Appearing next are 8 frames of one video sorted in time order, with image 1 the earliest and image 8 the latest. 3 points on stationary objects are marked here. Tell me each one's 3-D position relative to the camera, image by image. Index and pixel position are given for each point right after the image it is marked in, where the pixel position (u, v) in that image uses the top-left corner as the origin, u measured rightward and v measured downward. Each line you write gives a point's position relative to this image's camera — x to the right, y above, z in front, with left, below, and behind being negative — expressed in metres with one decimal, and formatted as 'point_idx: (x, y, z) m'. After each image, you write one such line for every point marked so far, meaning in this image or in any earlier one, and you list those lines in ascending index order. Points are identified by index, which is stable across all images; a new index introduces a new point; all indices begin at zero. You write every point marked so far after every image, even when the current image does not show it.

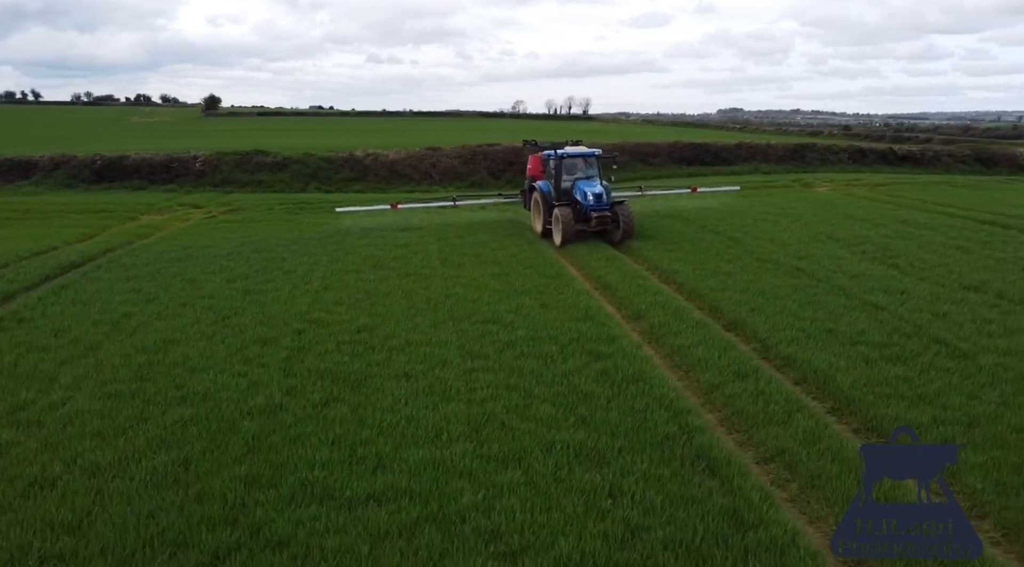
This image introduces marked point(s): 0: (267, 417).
0: (-2.4, -1.4, +6.6) m
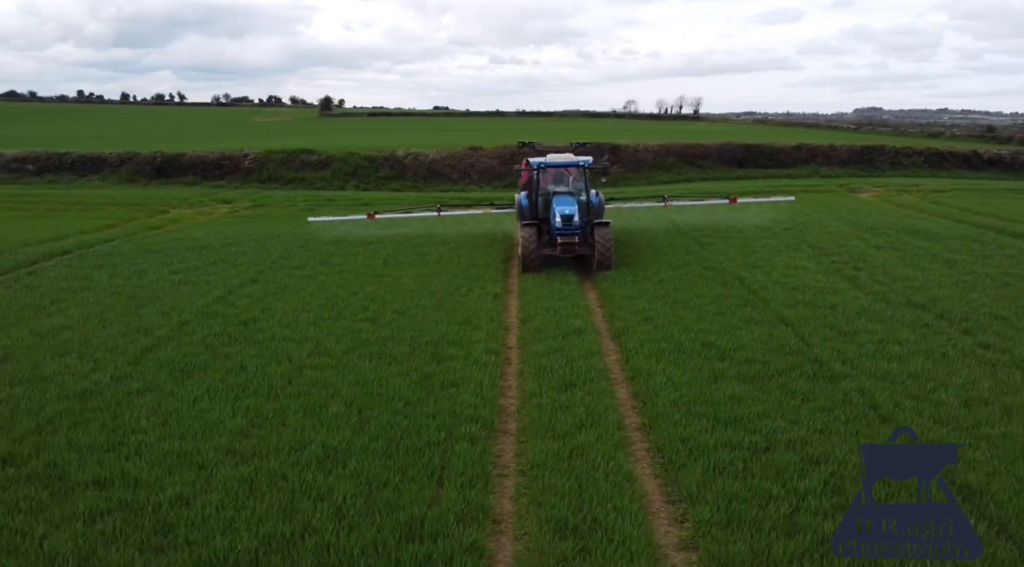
0: (-4.5, -1.3, +6.9) m
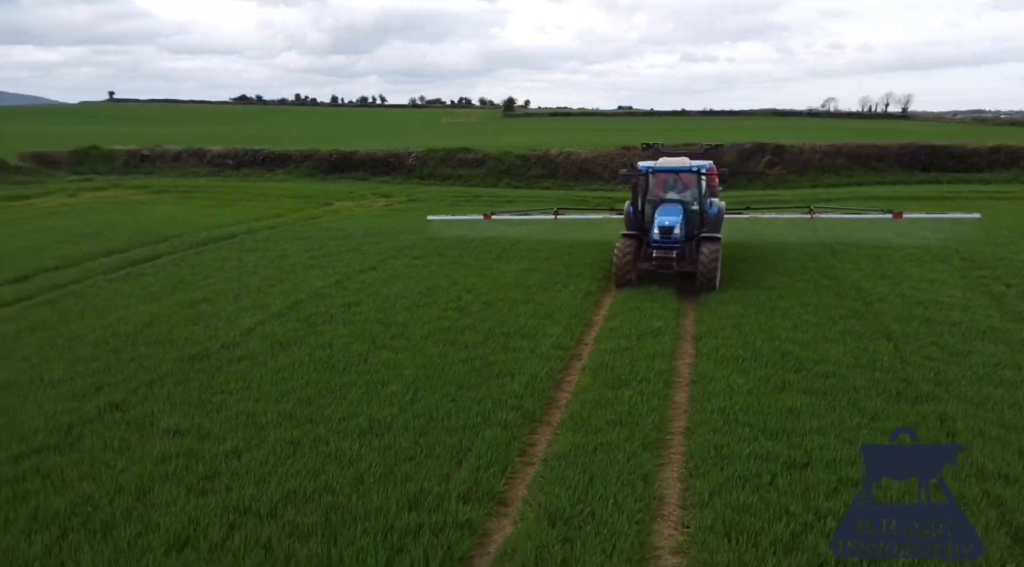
0: (-3.8, -1.0, +8.0) m
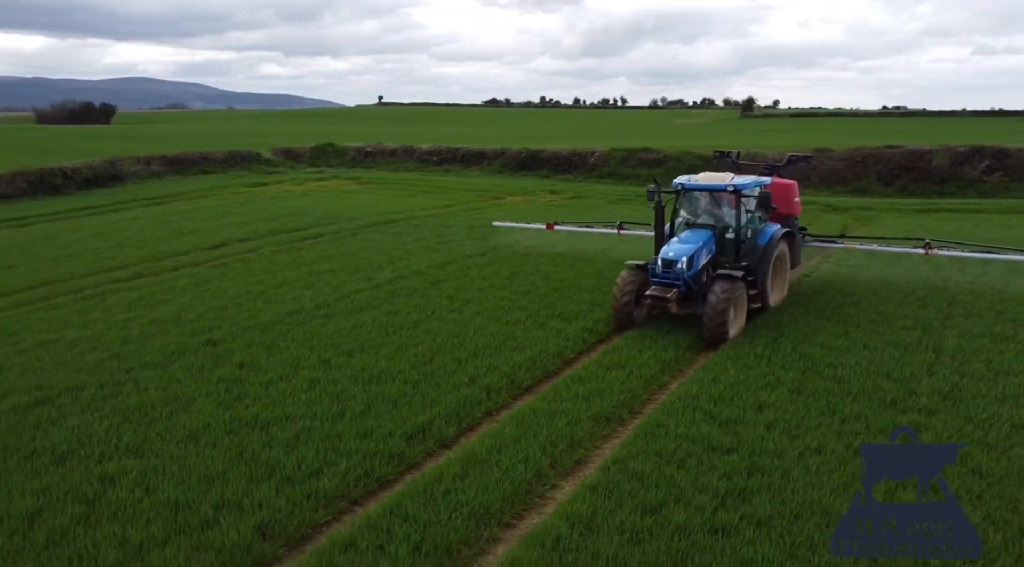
0: (-3.3, -0.5, +9.5) m
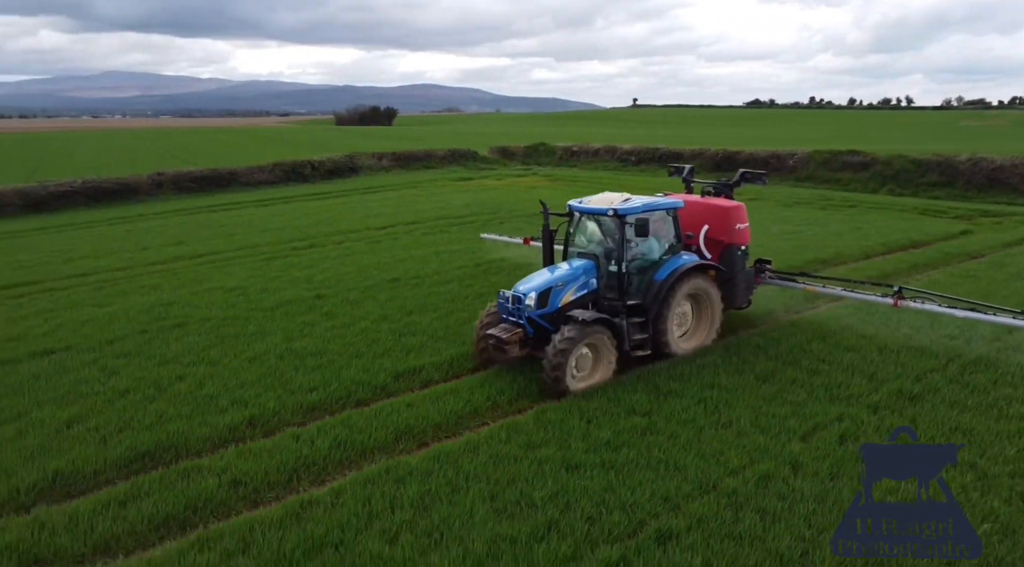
0: (-2.2, 0.0, +11.0) m
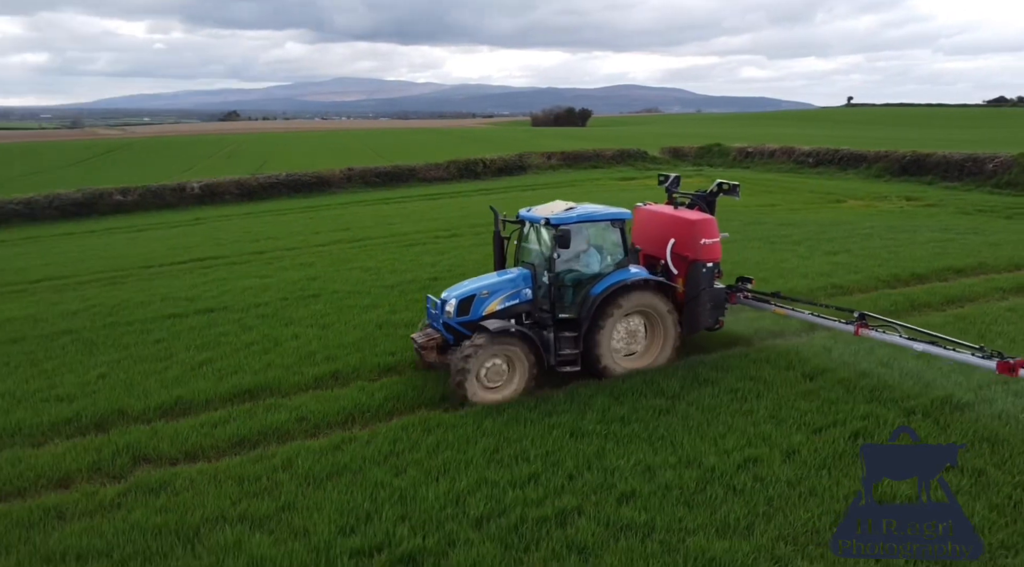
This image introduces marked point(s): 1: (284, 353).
0: (-0.4, +0.2, +11.7) m
1: (-2.6, -0.8, +7.4) m
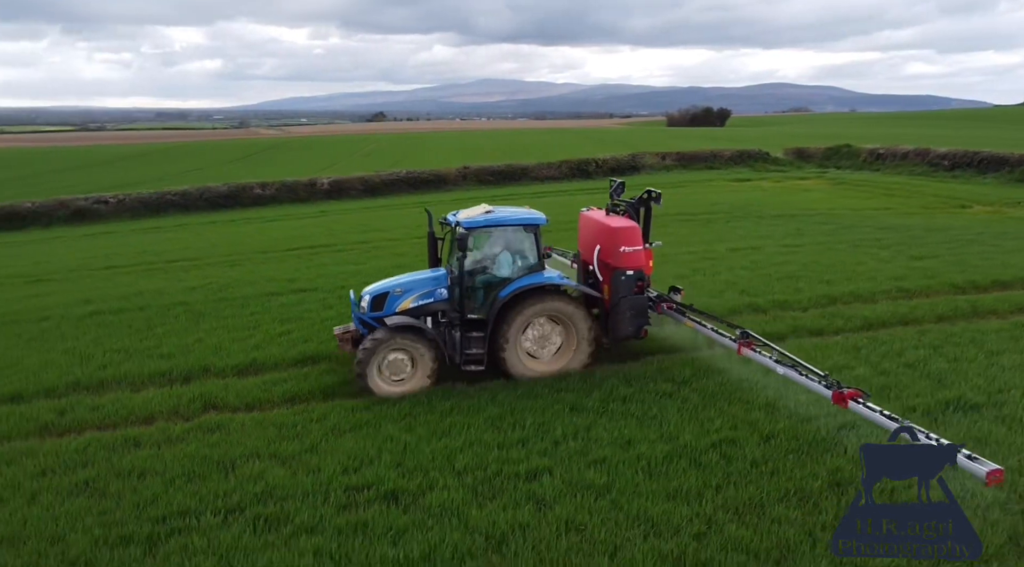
0: (+0.9, +0.4, +12.1) m
1: (-2.1, -0.5, +8.2) m
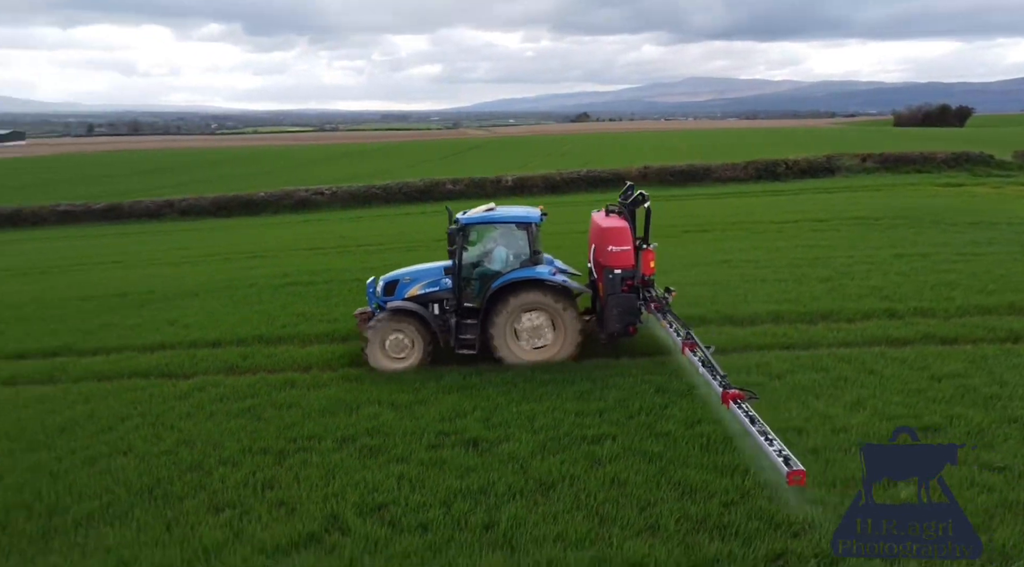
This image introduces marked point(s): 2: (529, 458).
0: (+3.4, +0.4, +12.0) m
1: (-0.5, -0.3, +9.0) m
2: (+0.1, -1.1, +4.1) m
